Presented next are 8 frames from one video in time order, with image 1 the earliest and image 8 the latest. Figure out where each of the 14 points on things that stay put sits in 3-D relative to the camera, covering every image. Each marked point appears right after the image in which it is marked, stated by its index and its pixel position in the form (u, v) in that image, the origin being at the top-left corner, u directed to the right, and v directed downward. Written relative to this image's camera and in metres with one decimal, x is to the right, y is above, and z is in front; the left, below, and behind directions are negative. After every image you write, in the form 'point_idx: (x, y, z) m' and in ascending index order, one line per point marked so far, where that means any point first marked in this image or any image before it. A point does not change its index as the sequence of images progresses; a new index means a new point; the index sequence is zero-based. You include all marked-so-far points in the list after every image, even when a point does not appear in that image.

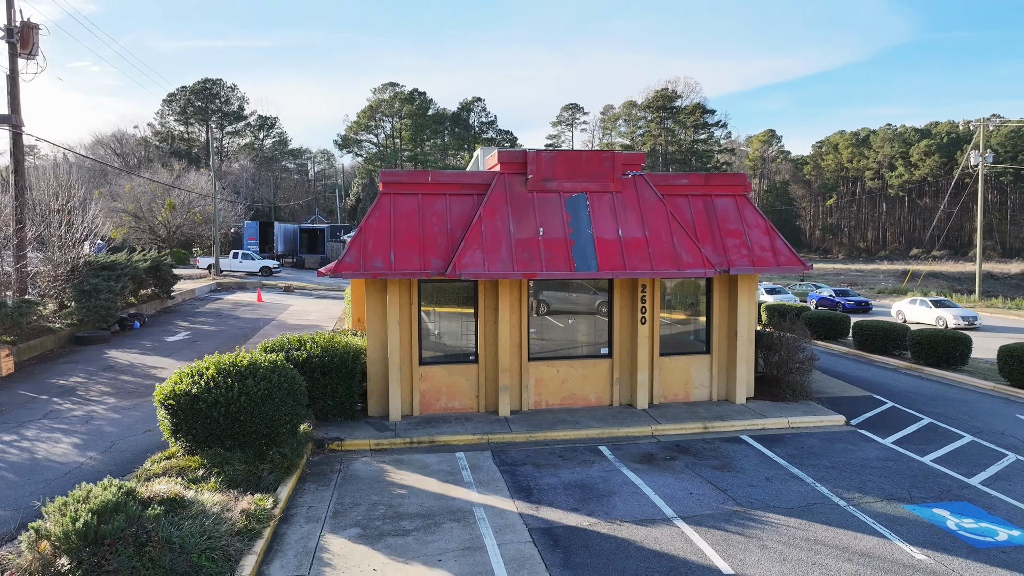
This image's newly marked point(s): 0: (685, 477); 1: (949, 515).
0: (+2.4, -2.6, +8.1) m
1: (+5.1, -2.7, +6.8) m
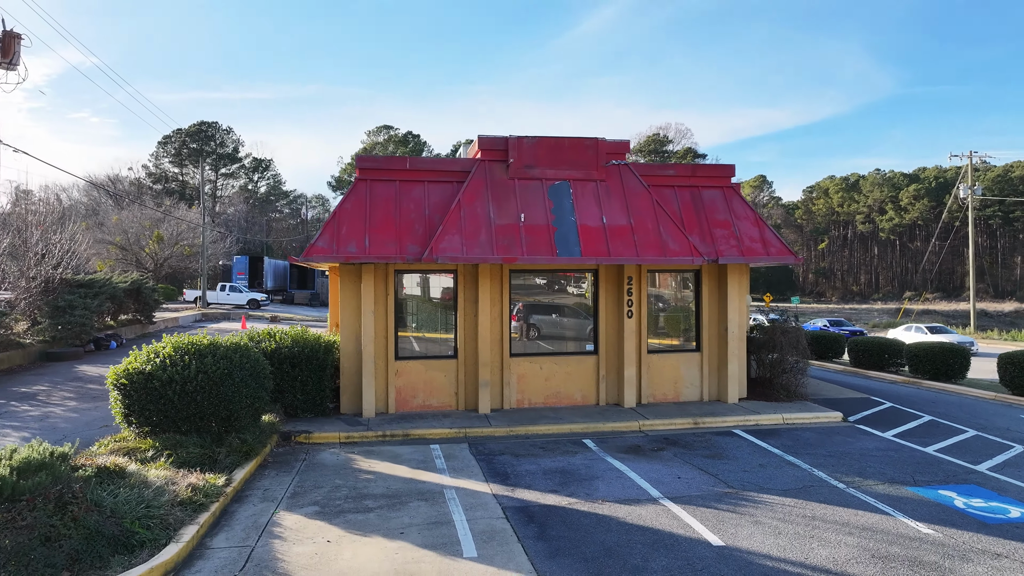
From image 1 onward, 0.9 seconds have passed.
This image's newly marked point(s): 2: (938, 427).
0: (+2.1, -2.3, +7.6) m
1: (+4.9, -2.3, +6.4) m
2: (+7.0, -2.3, +9.6) m
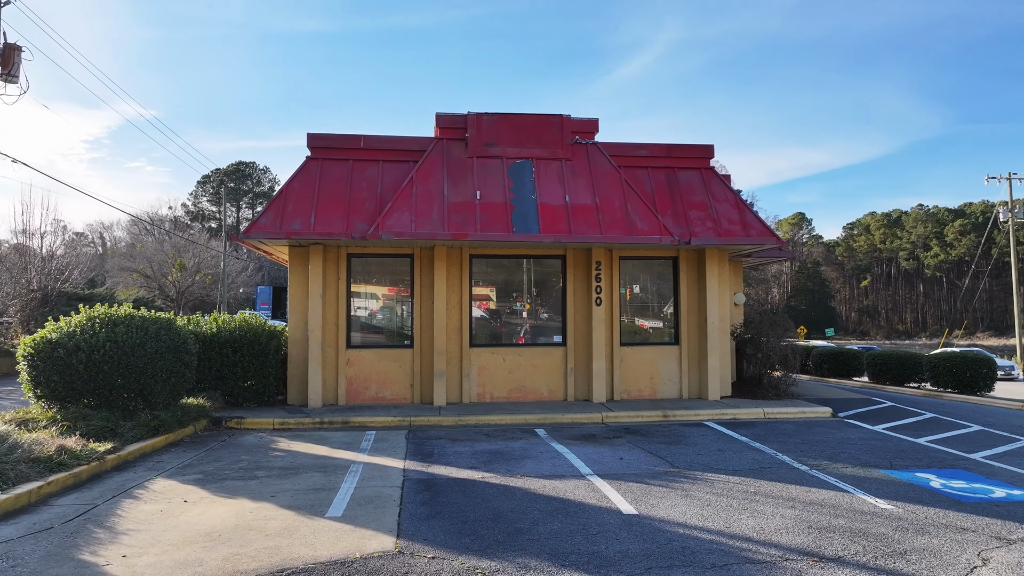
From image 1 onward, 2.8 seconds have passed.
0: (+1.3, -1.9, +6.8) m
1: (+4.0, -1.8, +5.5) m
2: (+6.3, -2.0, +8.6) m
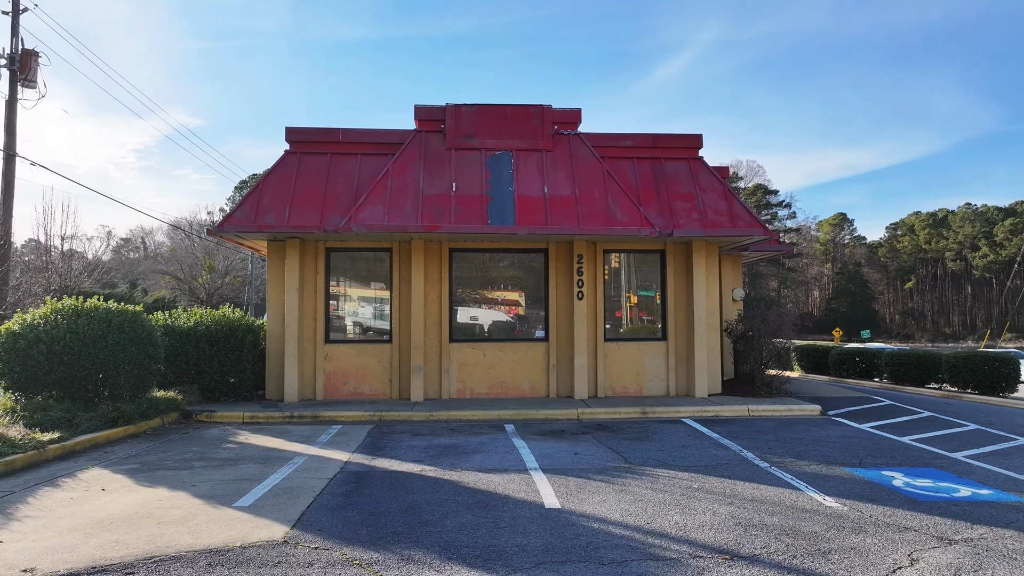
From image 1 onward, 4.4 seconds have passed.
0: (+0.8, -1.8, +6.6) m
1: (+3.4, -1.7, +5.1) m
2: (+5.9, -1.9, +8.1) m
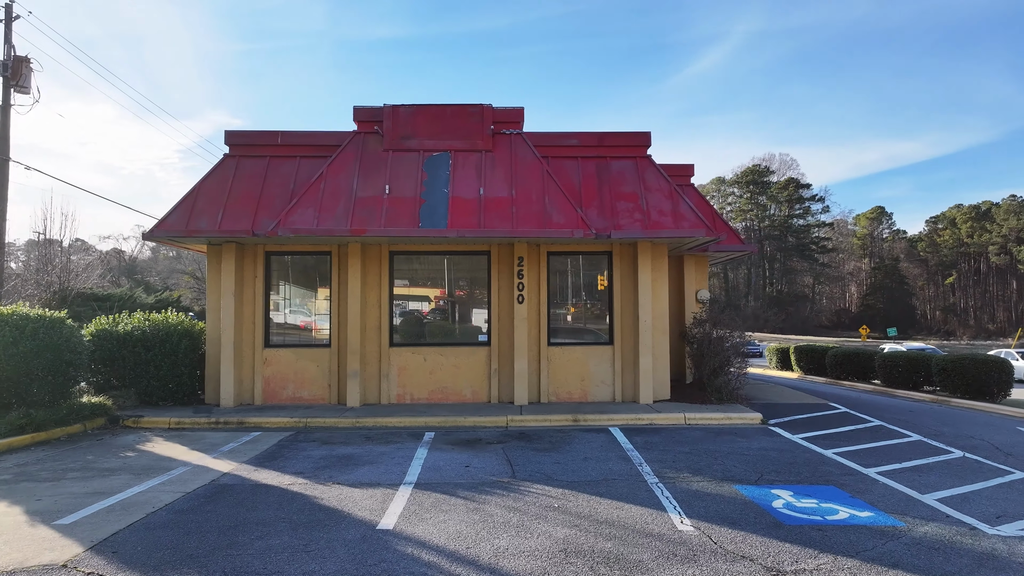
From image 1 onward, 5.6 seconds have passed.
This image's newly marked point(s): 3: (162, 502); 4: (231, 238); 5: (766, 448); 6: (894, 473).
0: (-0.3, -1.8, +6.4) m
1: (+2.3, -1.7, +4.9) m
2: (+4.9, -1.9, +7.8) m
3: (-2.7, -1.7, +4.5) m
4: (-4.2, +0.8, +8.8) m
5: (+3.0, -1.8, +6.7) m
6: (+3.8, -1.8, +5.7) m
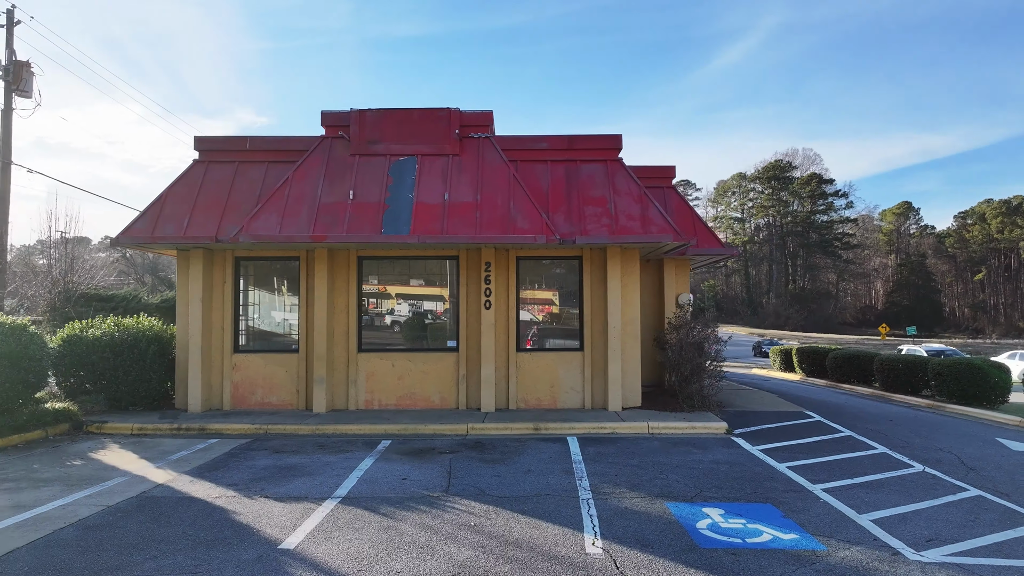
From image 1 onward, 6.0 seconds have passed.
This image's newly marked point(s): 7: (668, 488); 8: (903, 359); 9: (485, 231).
0: (-0.9, -1.9, +6.4) m
1: (+1.7, -1.8, +4.7) m
2: (+4.3, -2.0, +7.6) m
3: (-3.3, -1.8, +4.5) m
4: (-4.8, +0.7, +8.8) m
5: (+2.4, -1.9, +6.6) m
6: (+3.1, -1.9, +5.5) m
7: (+1.5, -1.9, +5.4) m
8: (+11.5, -2.1, +17.2) m
9: (-0.4, +0.8, +8.7) m
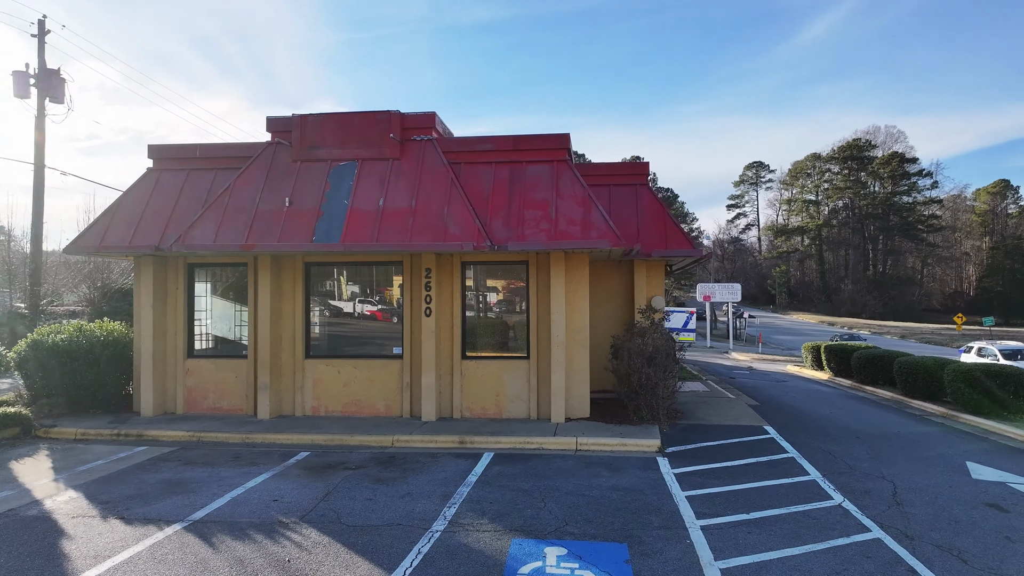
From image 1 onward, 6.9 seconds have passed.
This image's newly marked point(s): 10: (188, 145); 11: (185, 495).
0: (-2.0, -2.1, +6.3) m
1: (+0.4, -2.0, +4.4) m
2: (+3.2, -2.1, +7.0) m
3: (-4.7, -2.0, +4.6) m
4: (-5.7, +0.5, +9.0) m
5: (+1.2, -2.1, +6.2) m
6: (+1.9, -2.1, +5.1) m
7: (+0.2, -2.0, +5.1) m
8: (+11.2, -2.0, +15.9) m
9: (-1.4, +0.7, +8.5) m
10: (-5.5, +2.4, +9.8) m
11: (-3.3, -2.1, +5.8) m
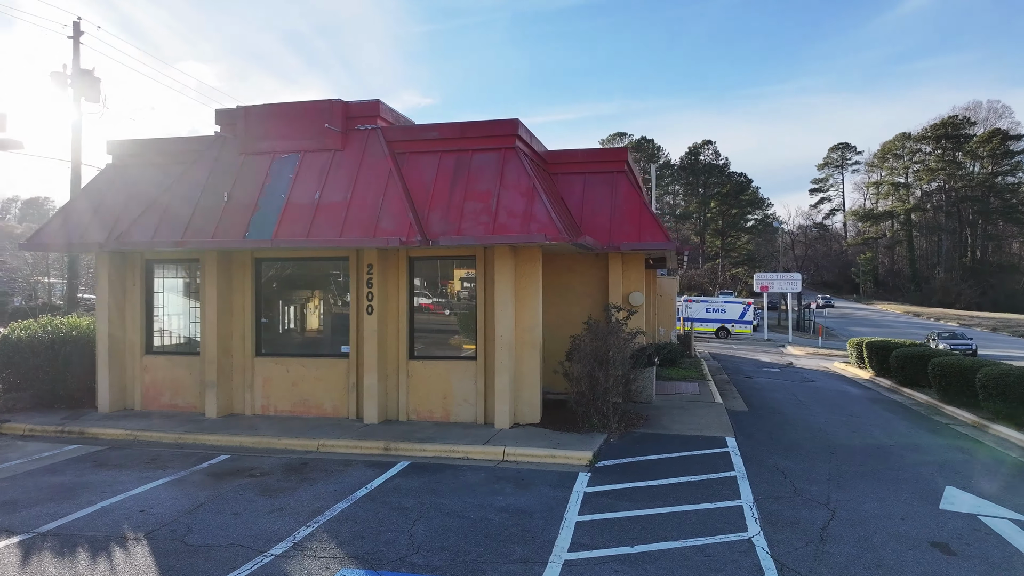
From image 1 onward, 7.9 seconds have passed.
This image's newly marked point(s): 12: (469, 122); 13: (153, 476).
0: (-3.1, -2.1, +6.0) m
1: (-0.9, -2.1, +3.9) m
2: (+2.2, -2.1, +6.3) m
3: (-5.9, -2.0, +4.6) m
4: (-6.6, +0.6, +9.0) m
5: (+0.1, -2.1, +5.6) m
6: (+0.7, -2.1, +4.5) m
7: (-1.0, -2.1, +4.7) m
8: (+11.0, -1.9, +14.4) m
9: (-2.3, +0.8, +8.1) m
10: (-6.2, +2.5, +9.8) m
11: (-4.4, -2.1, +5.7) m
12: (-0.6, +2.5, +8.8) m
13: (-4.0, -2.1, +6.6) m
